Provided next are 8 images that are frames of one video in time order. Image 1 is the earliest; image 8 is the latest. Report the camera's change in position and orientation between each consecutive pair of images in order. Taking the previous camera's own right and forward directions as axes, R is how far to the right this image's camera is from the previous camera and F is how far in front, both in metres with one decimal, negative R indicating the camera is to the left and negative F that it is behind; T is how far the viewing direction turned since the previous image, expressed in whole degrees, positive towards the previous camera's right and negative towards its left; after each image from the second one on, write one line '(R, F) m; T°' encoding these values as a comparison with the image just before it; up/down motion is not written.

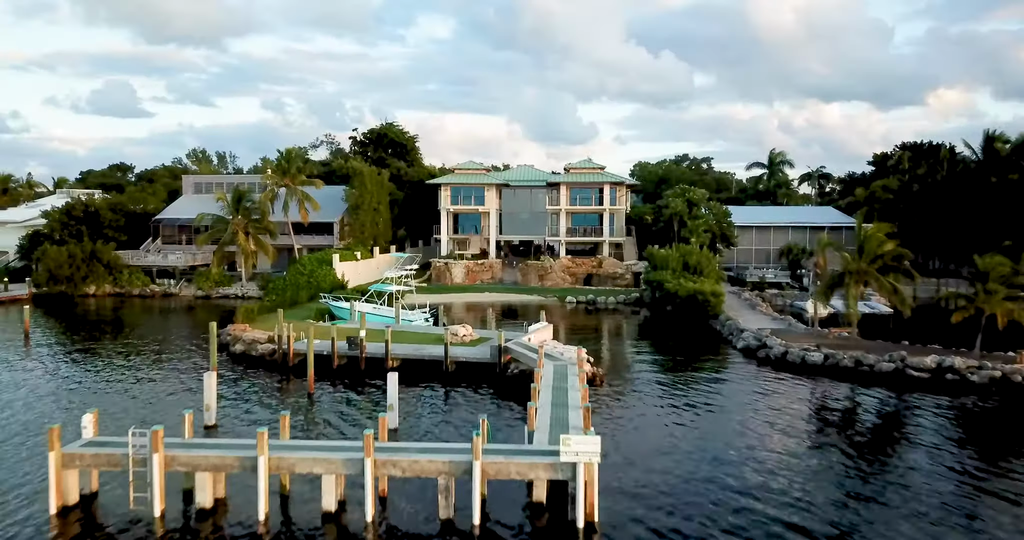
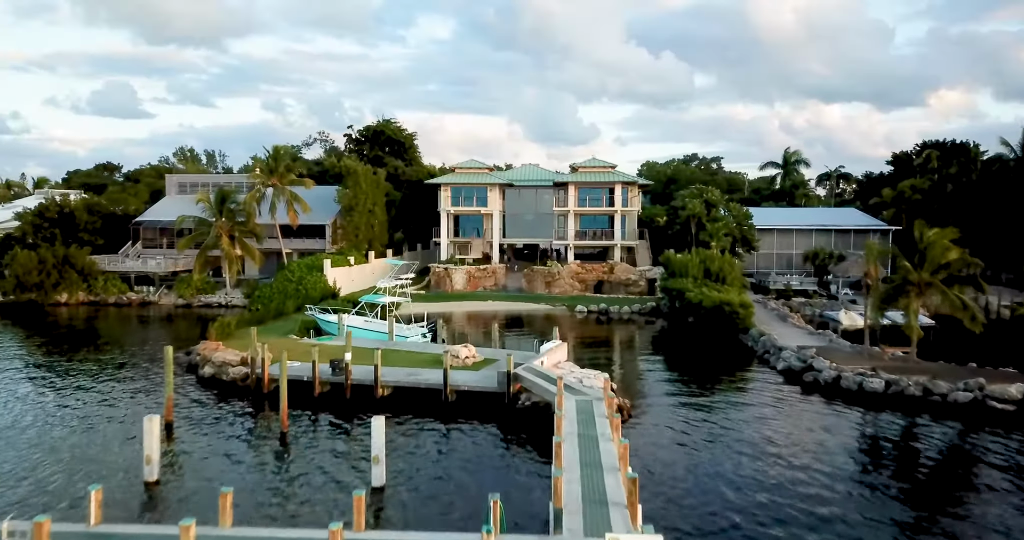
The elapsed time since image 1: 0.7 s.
(-0.3, +3.8) m; 0°
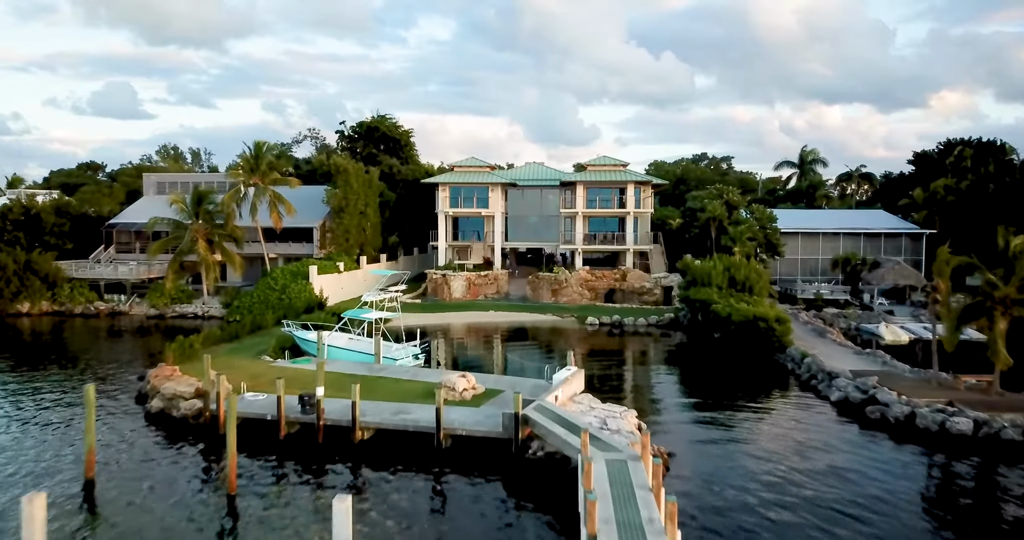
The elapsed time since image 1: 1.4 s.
(-0.2, +4.2) m; 0°
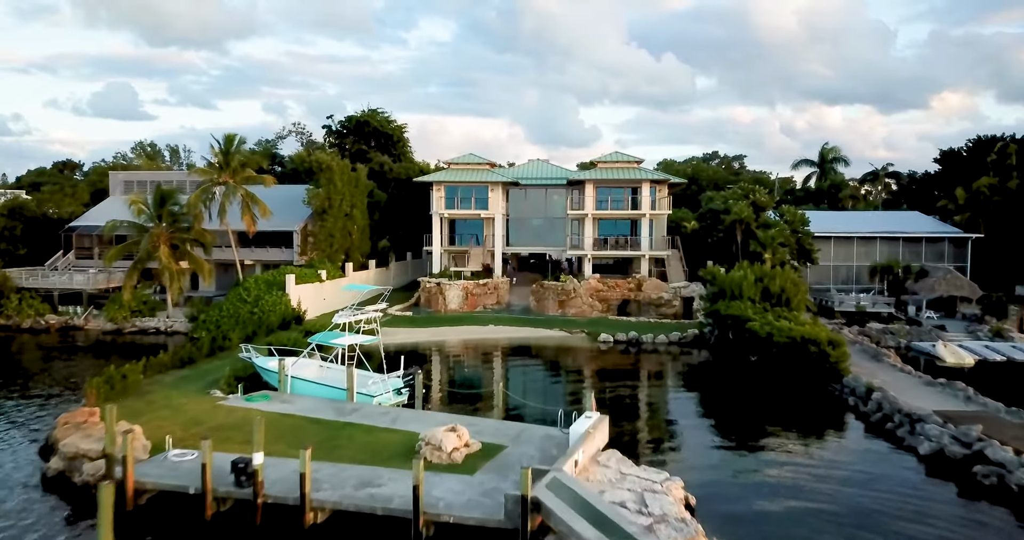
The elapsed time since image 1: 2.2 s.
(-0.1, +4.9) m; 0°
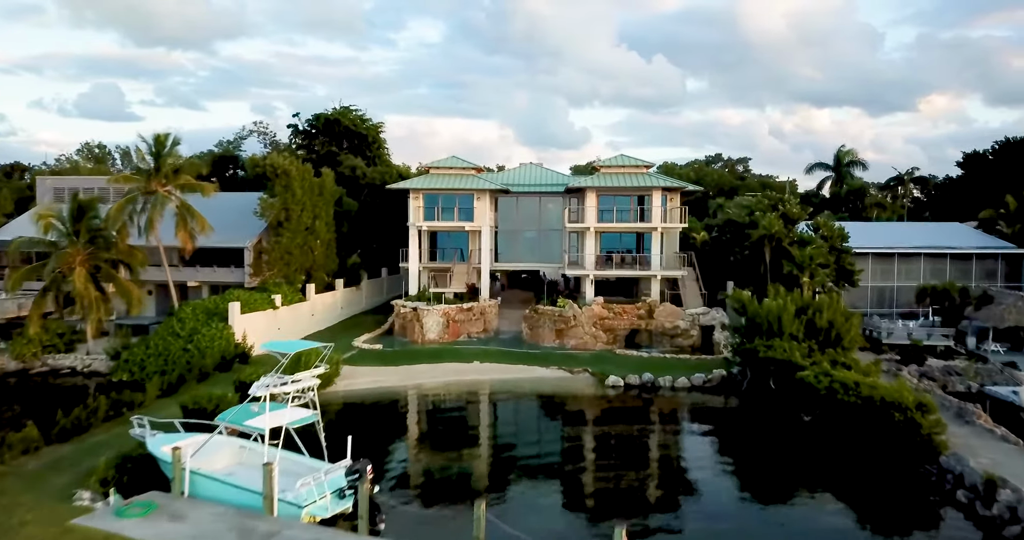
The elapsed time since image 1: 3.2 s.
(+0.1, +6.4) m; +1°
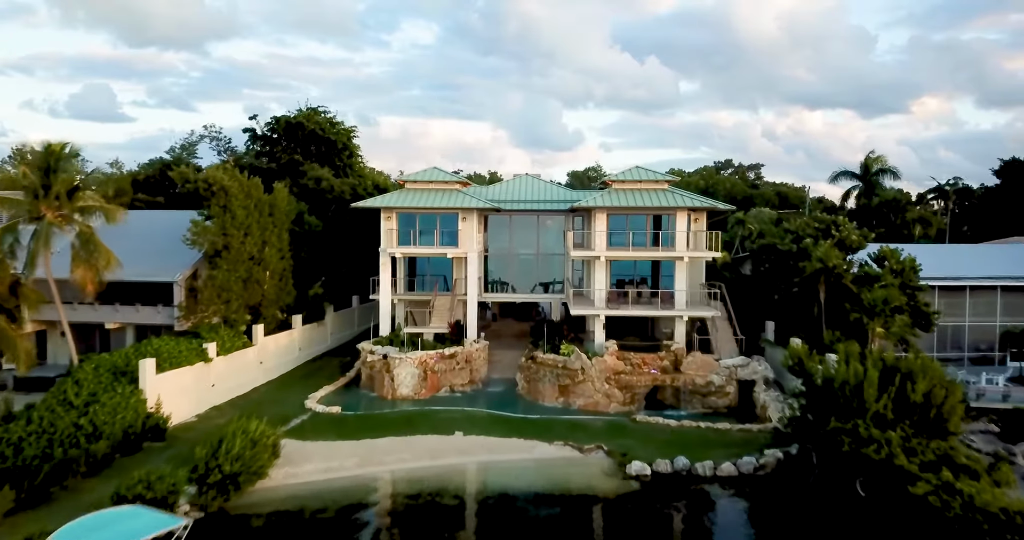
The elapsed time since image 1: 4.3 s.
(0.0, +7.1) m; 0°
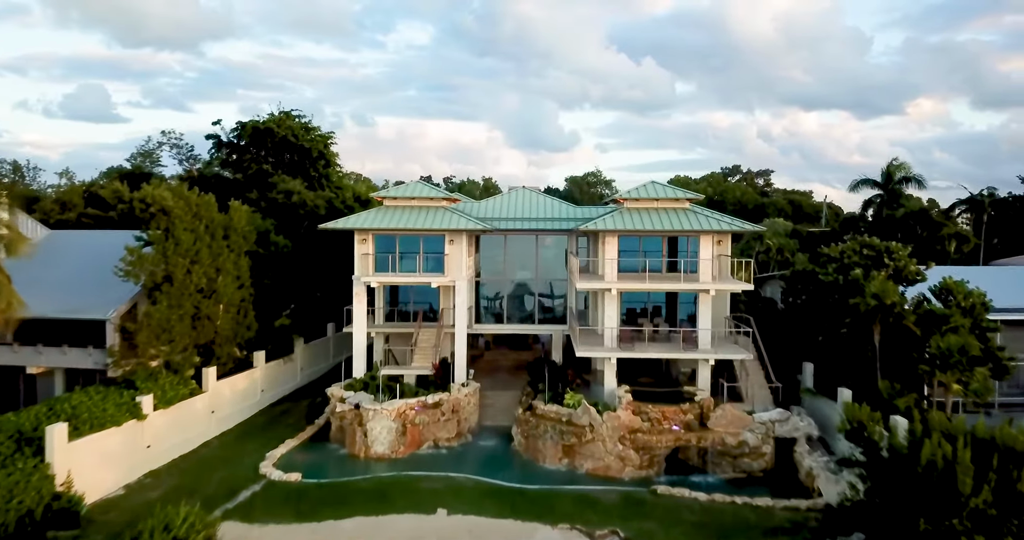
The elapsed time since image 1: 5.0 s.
(0.0, +4.7) m; 0°
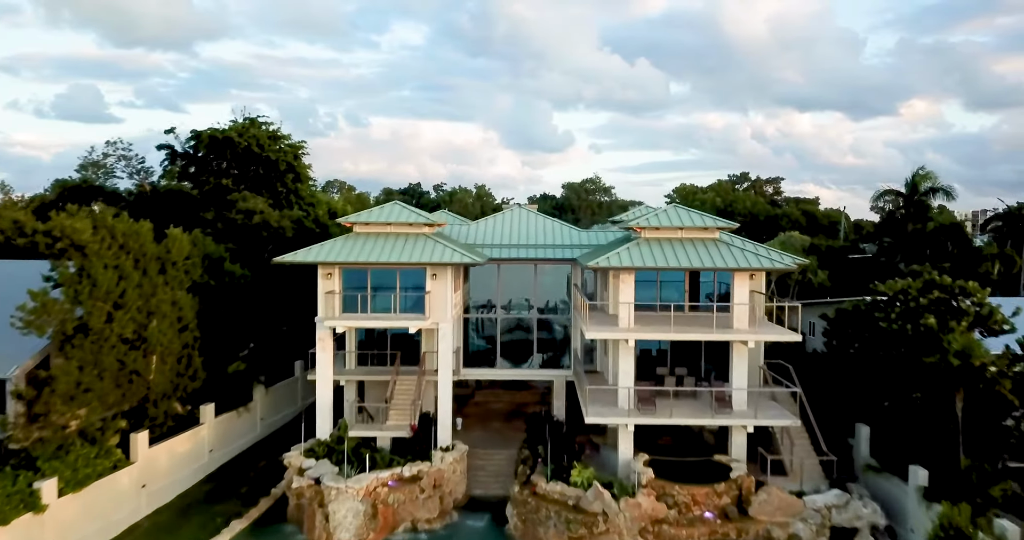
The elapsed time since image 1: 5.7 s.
(0.0, +4.8) m; 0°
